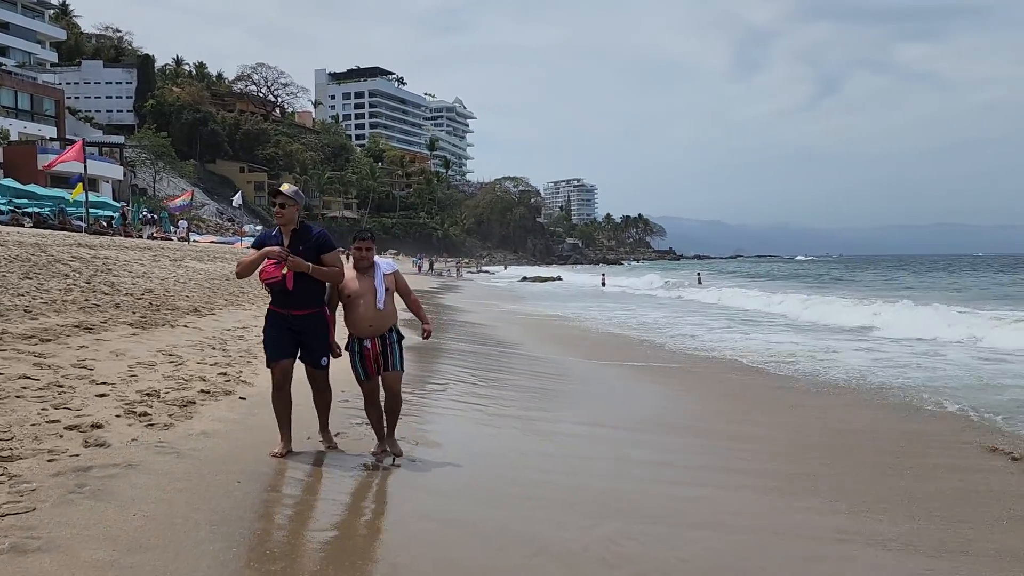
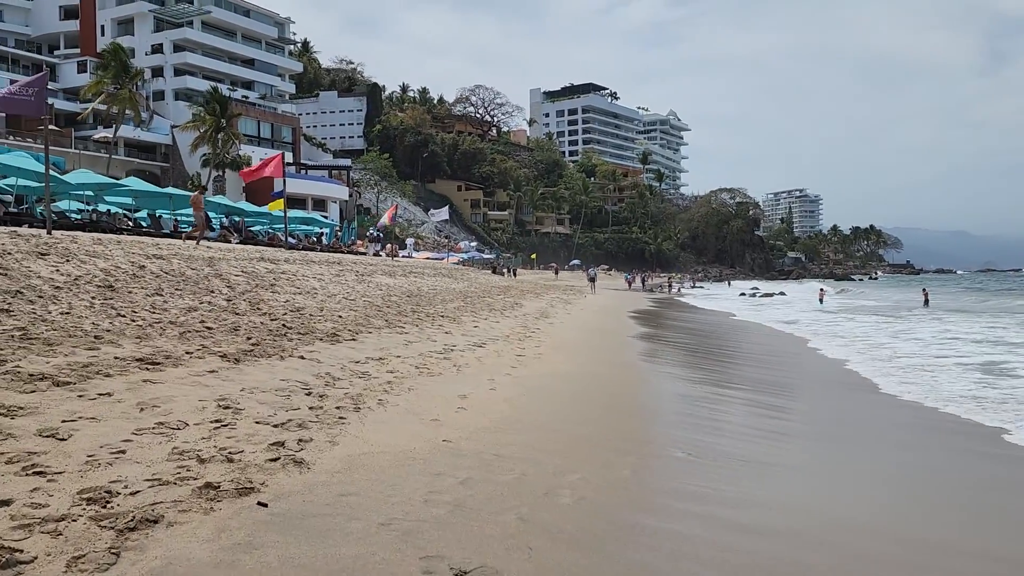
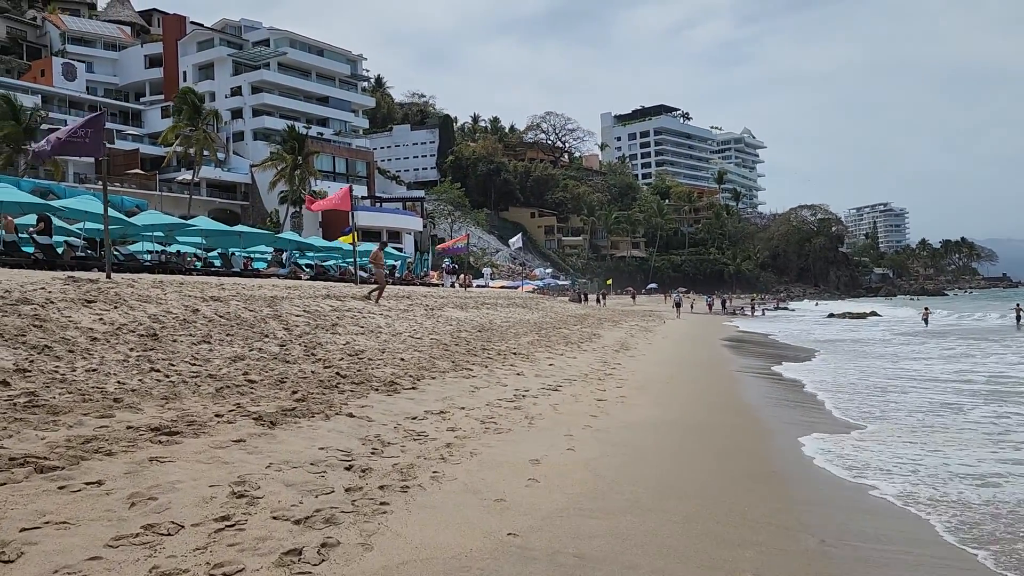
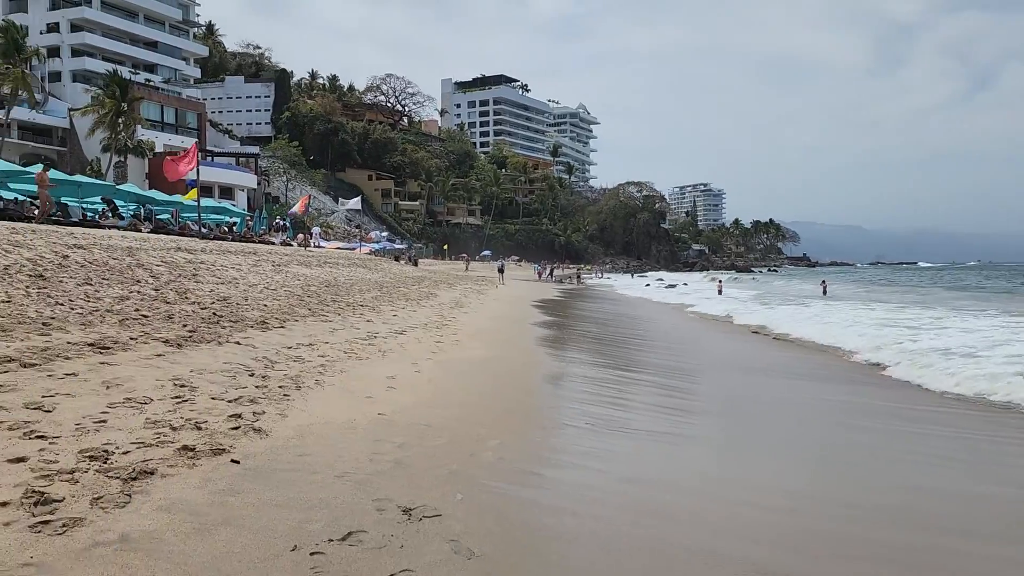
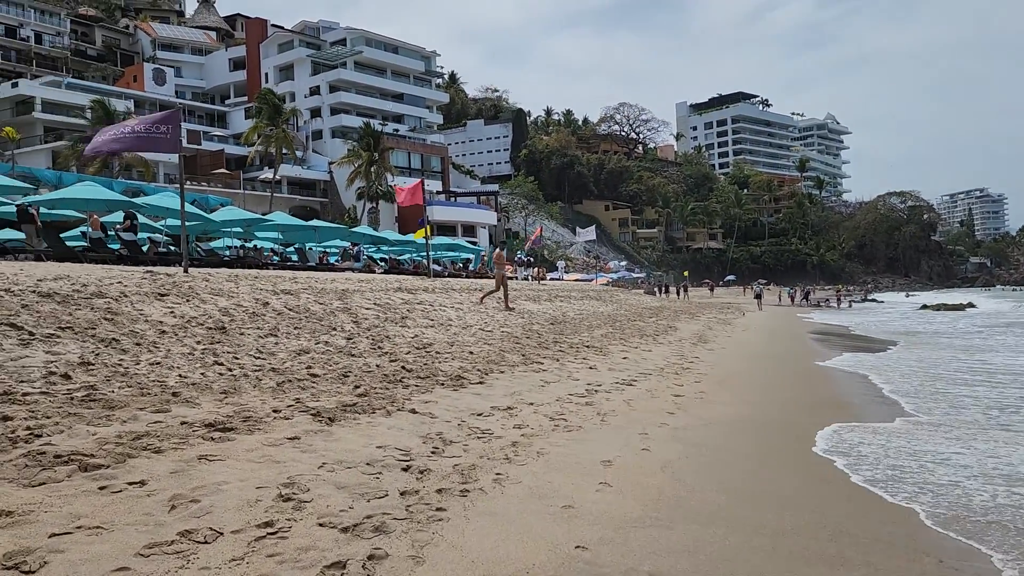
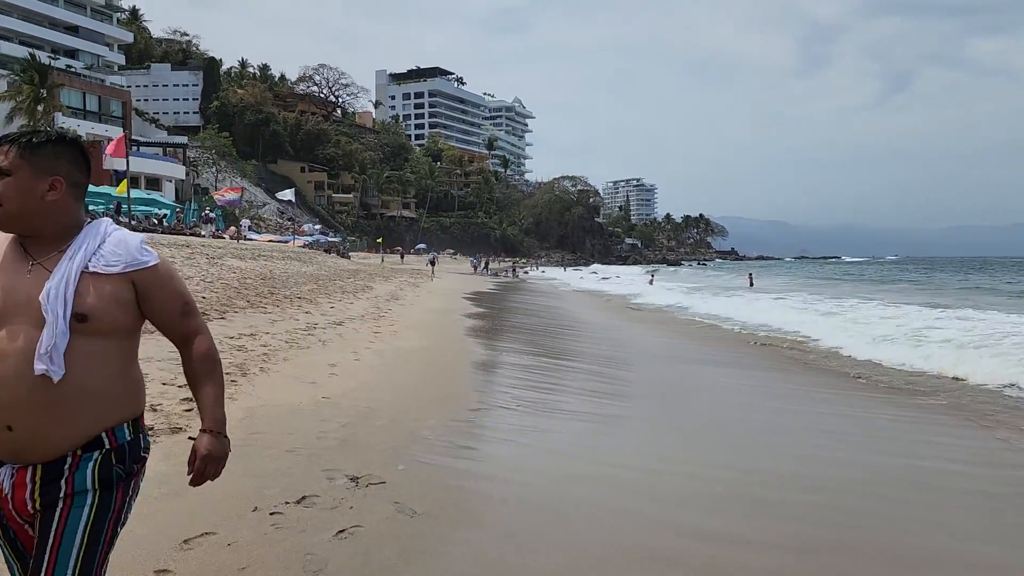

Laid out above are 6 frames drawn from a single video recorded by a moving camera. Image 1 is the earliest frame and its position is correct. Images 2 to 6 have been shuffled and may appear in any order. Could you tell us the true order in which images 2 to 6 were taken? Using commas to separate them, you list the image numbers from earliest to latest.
6, 4, 2, 3, 5
